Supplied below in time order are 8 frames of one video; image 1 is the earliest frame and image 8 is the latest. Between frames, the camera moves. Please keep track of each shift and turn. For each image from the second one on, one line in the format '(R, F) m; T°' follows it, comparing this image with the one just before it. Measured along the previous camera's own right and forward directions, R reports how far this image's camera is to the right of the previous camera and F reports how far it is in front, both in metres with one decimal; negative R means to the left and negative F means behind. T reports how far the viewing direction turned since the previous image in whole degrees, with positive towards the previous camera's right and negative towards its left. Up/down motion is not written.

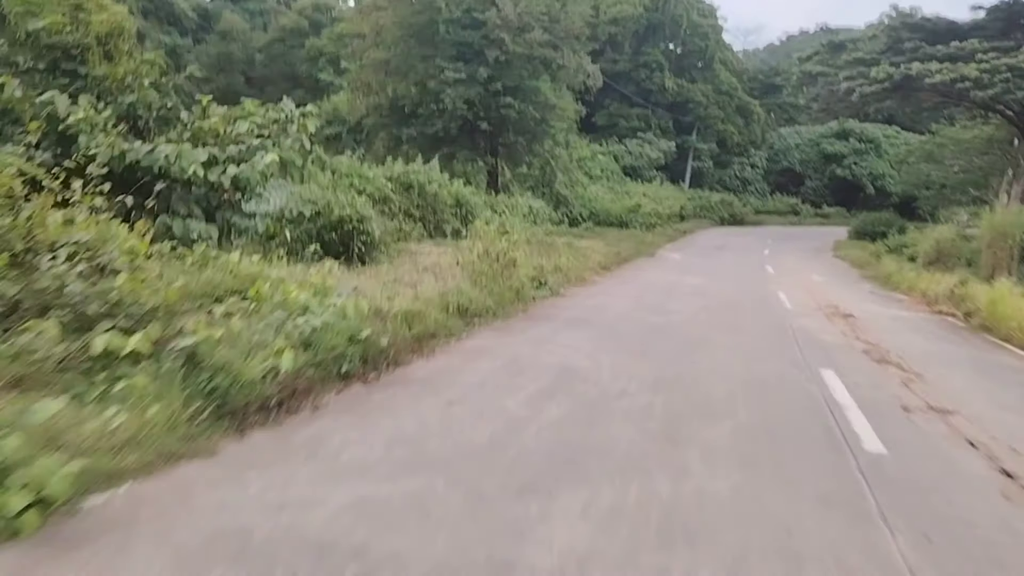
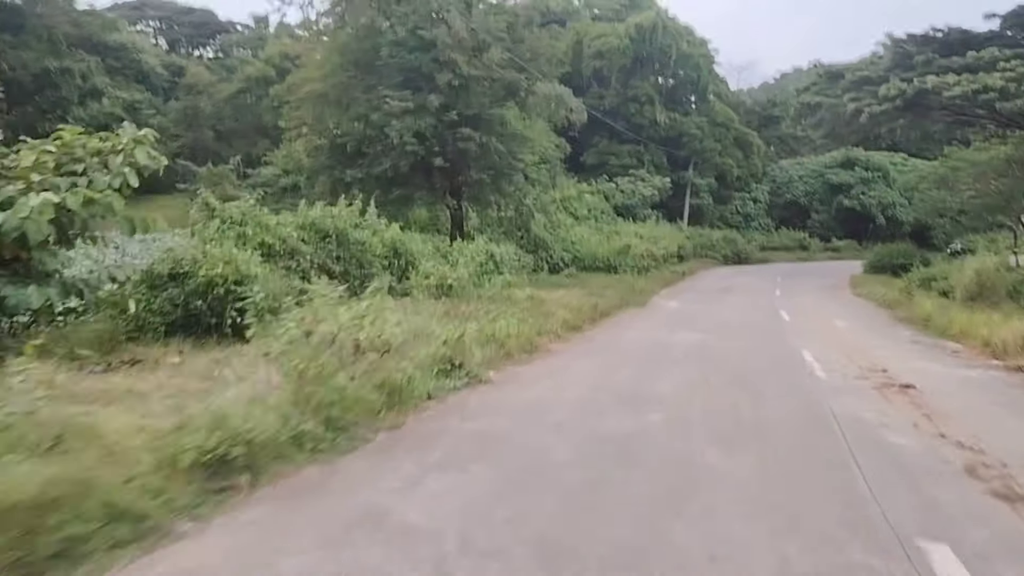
(+1.4, +4.5) m; -1°
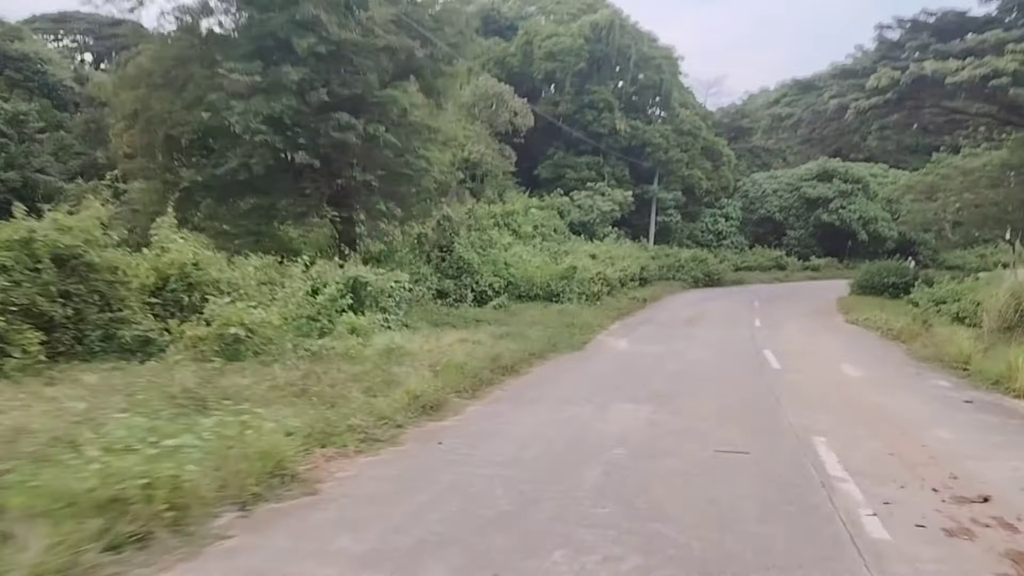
(+2.0, +6.3) m; +2°
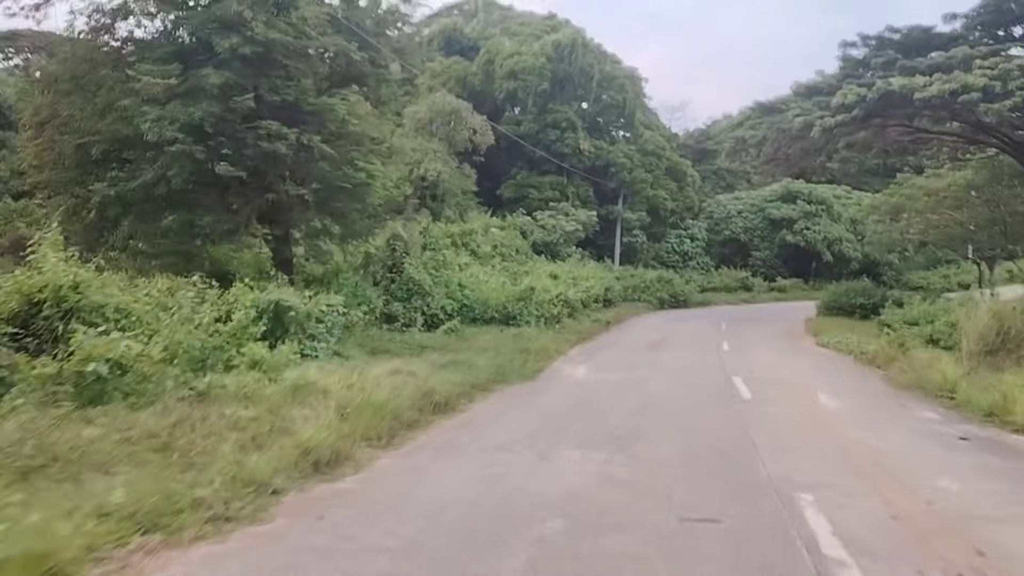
(+0.5, +1.6) m; +2°
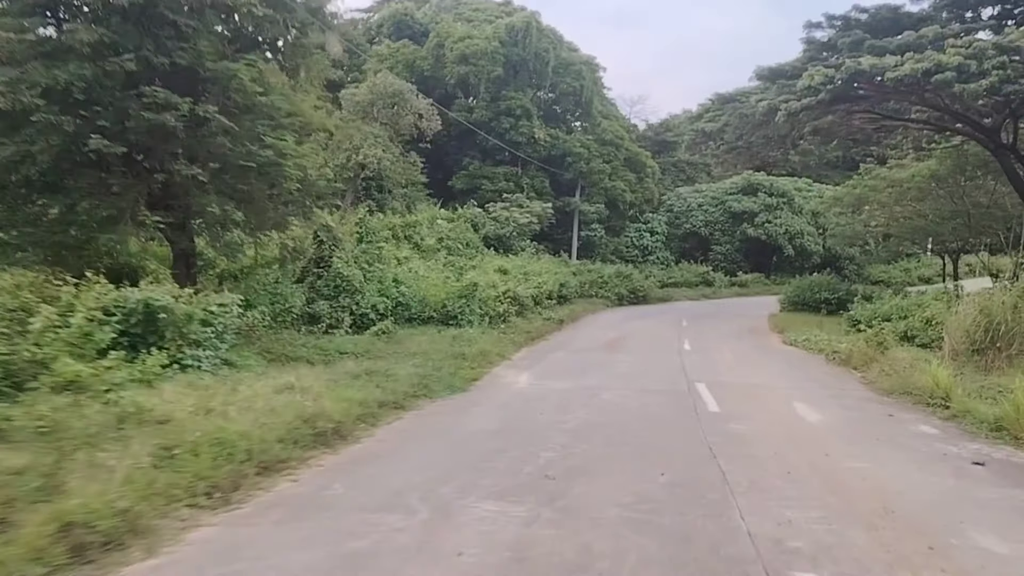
(+0.6, +2.3) m; +3°
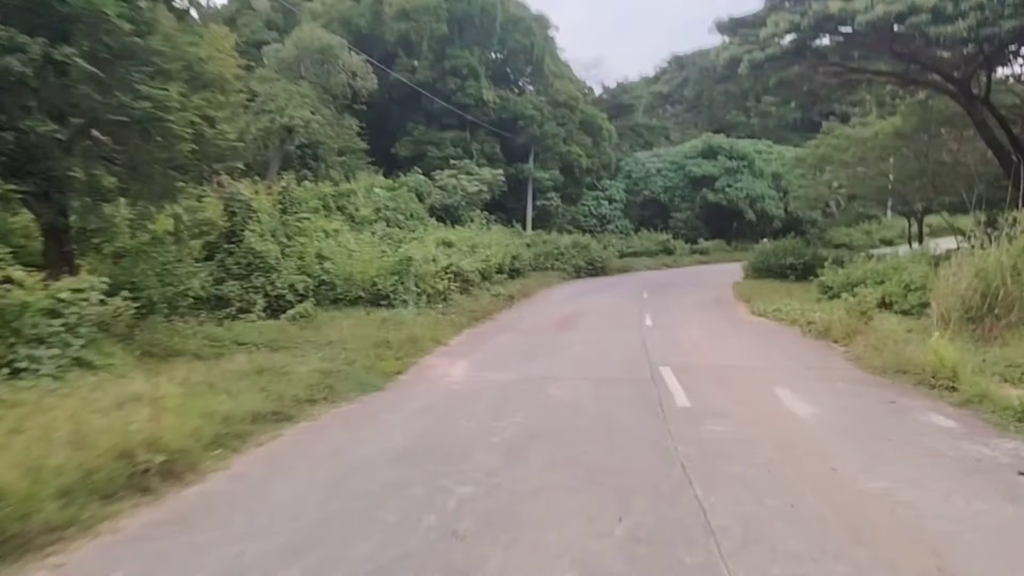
(+0.5, +2.3) m; +3°
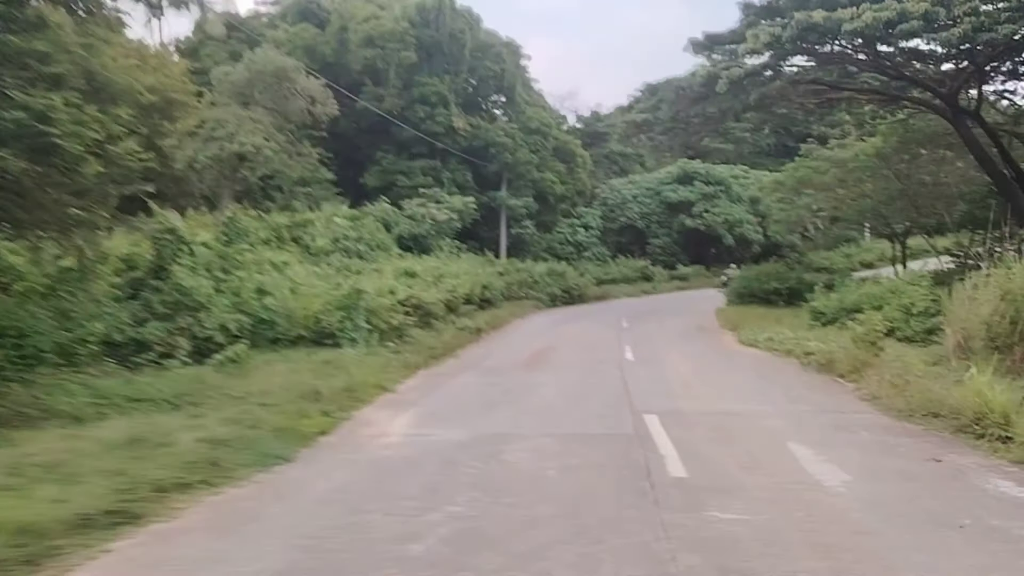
(+0.4, +2.1) m; +1°
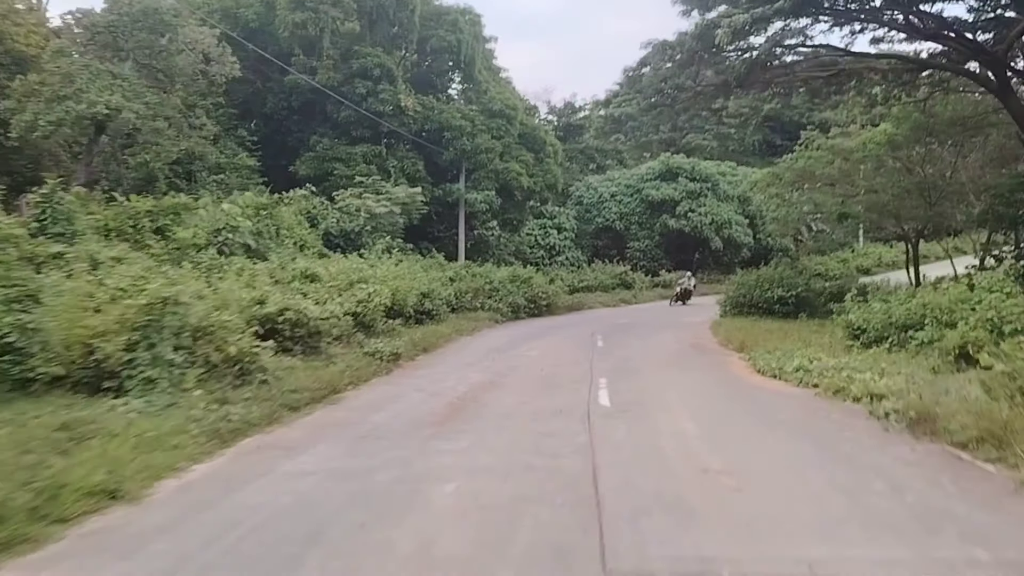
(+1.0, +6.0) m; +2°
